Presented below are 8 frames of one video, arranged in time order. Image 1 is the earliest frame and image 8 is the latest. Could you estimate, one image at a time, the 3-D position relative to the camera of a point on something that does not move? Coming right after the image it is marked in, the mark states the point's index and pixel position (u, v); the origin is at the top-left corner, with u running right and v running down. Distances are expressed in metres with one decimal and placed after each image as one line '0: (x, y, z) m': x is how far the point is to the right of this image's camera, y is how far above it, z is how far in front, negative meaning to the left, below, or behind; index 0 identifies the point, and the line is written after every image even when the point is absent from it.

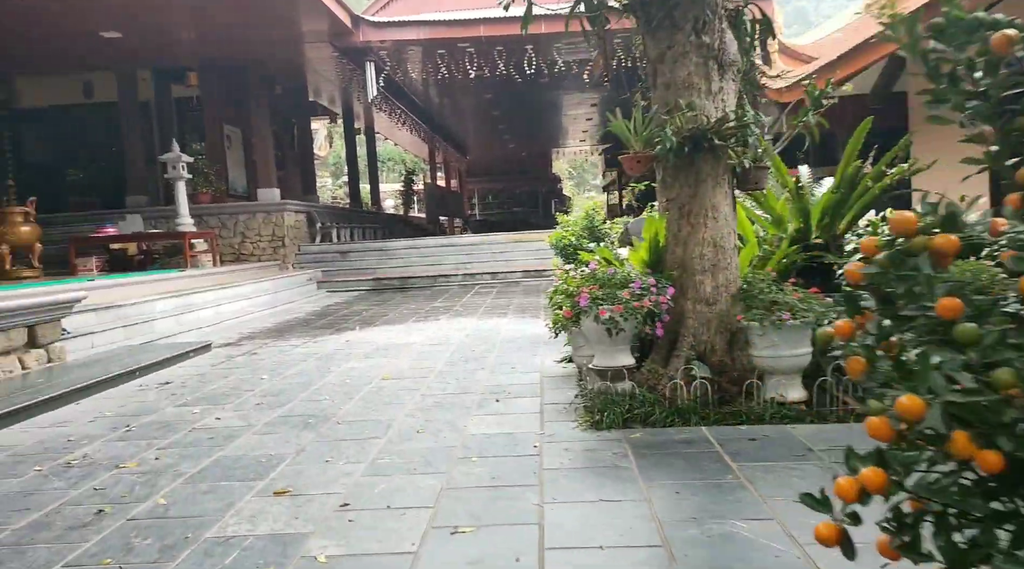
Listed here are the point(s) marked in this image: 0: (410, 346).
0: (-0.7, -0.4, +5.2) m
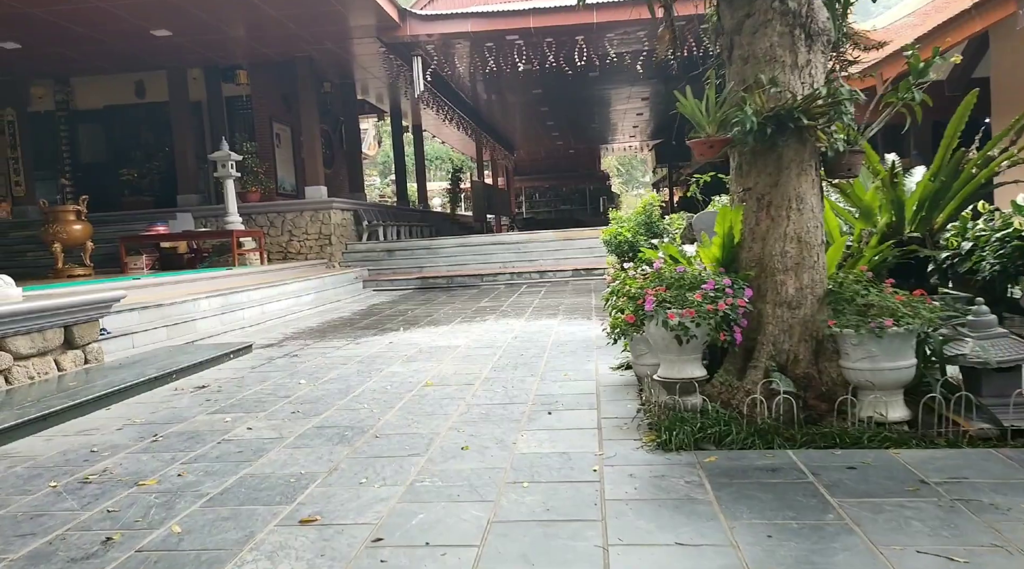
0: (-0.3, -0.4, +4.9) m
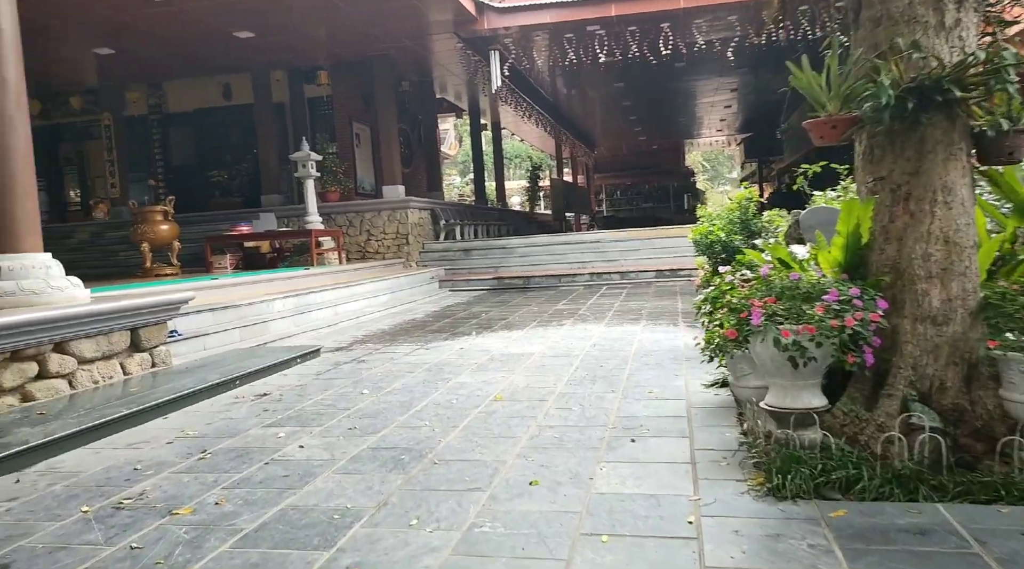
0: (+0.1, -0.4, +4.5) m
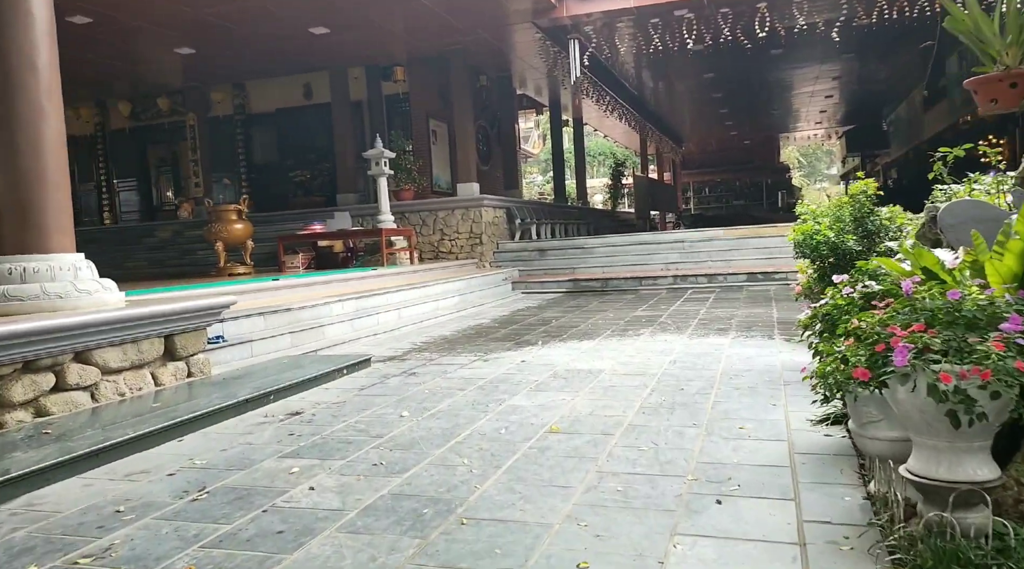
0: (+0.4, -0.4, +4.0) m
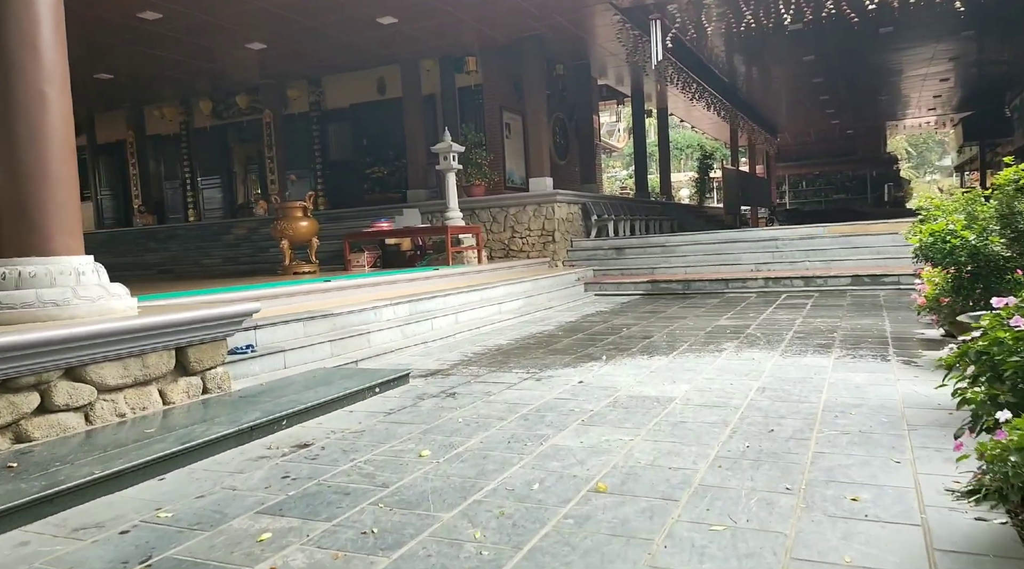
0: (+0.6, -0.5, +3.3) m
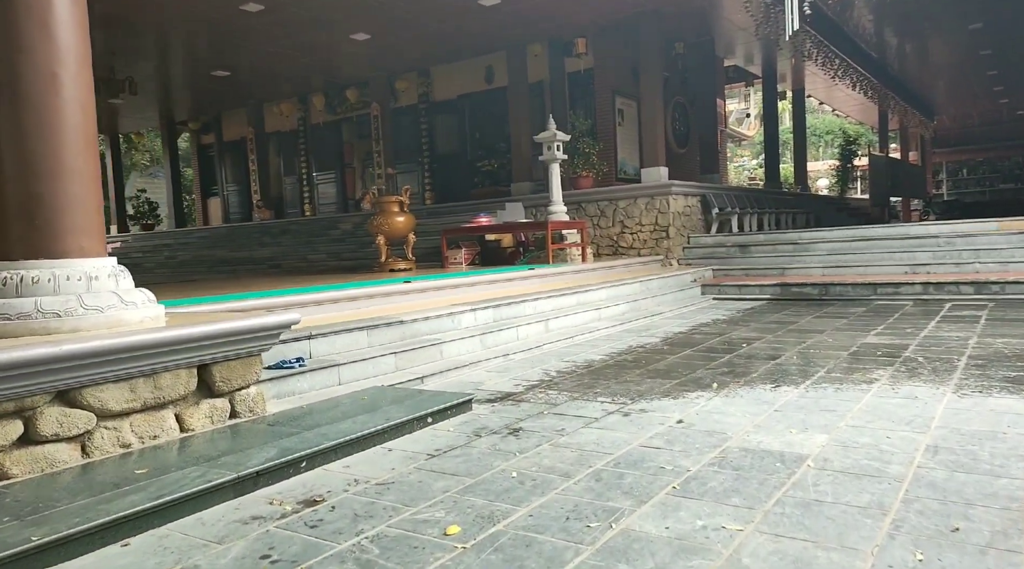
0: (+0.9, -0.5, +2.4) m
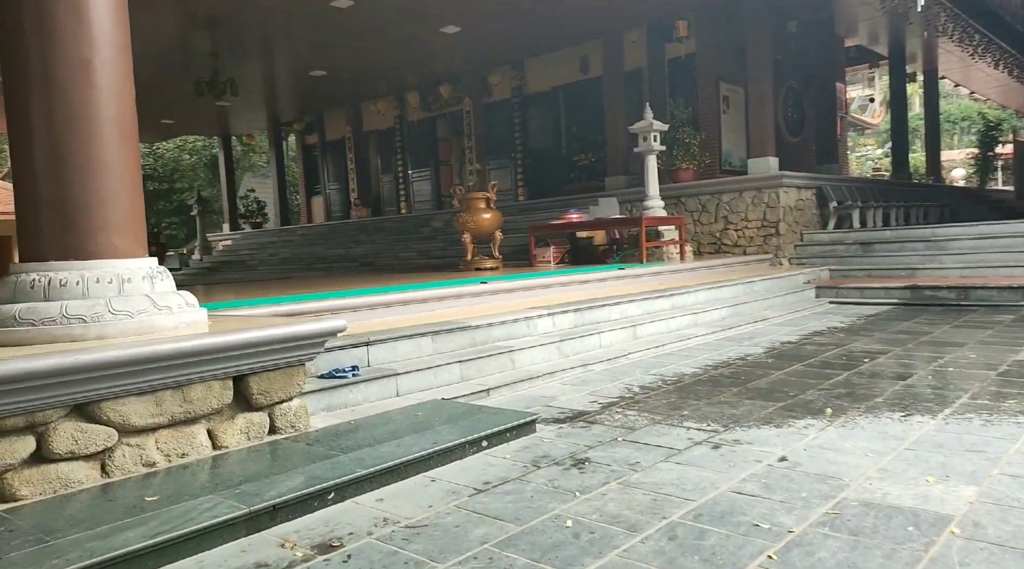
0: (+1.0, -0.6, +1.8) m
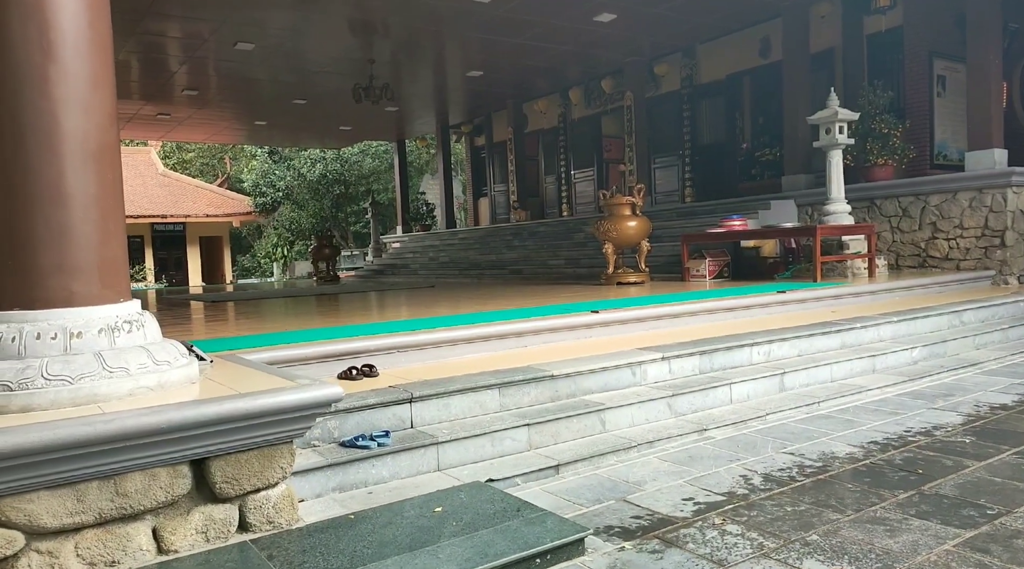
0: (+0.7, -0.8, +0.8) m
